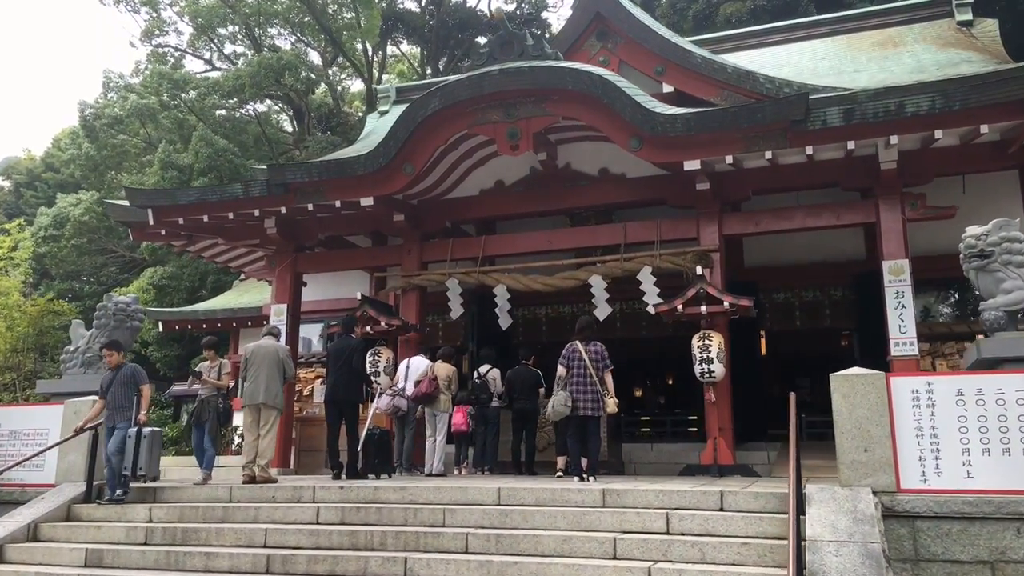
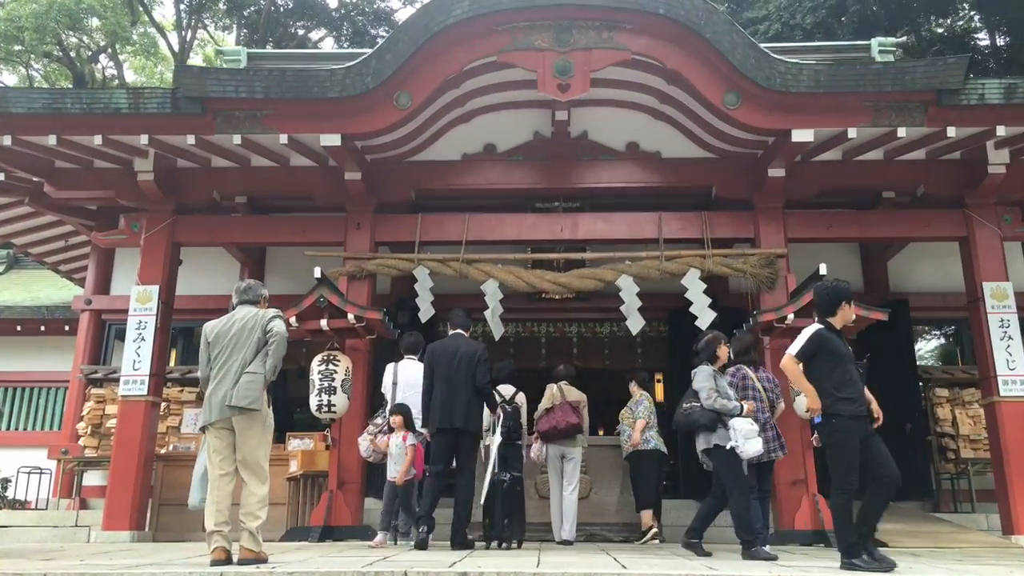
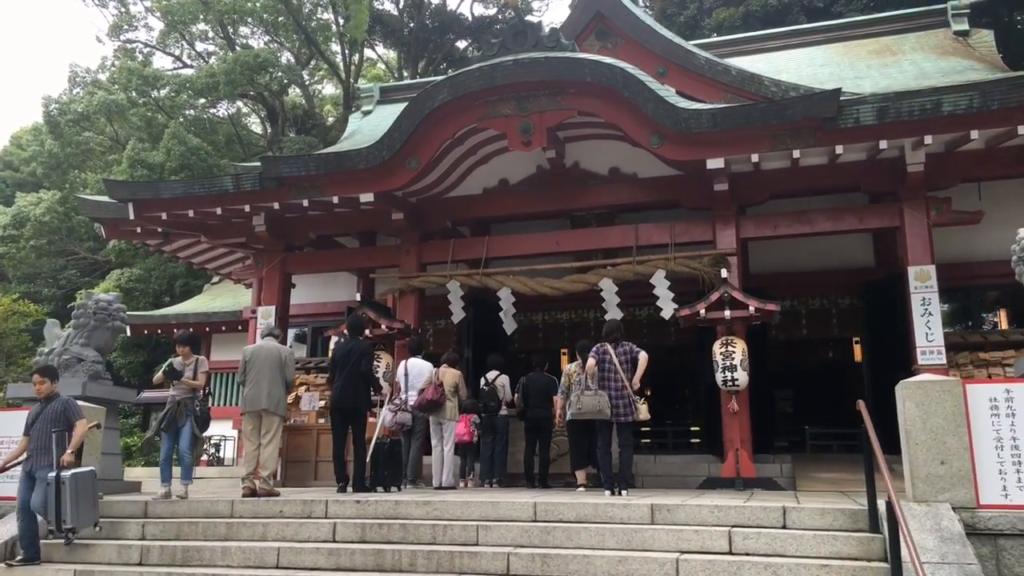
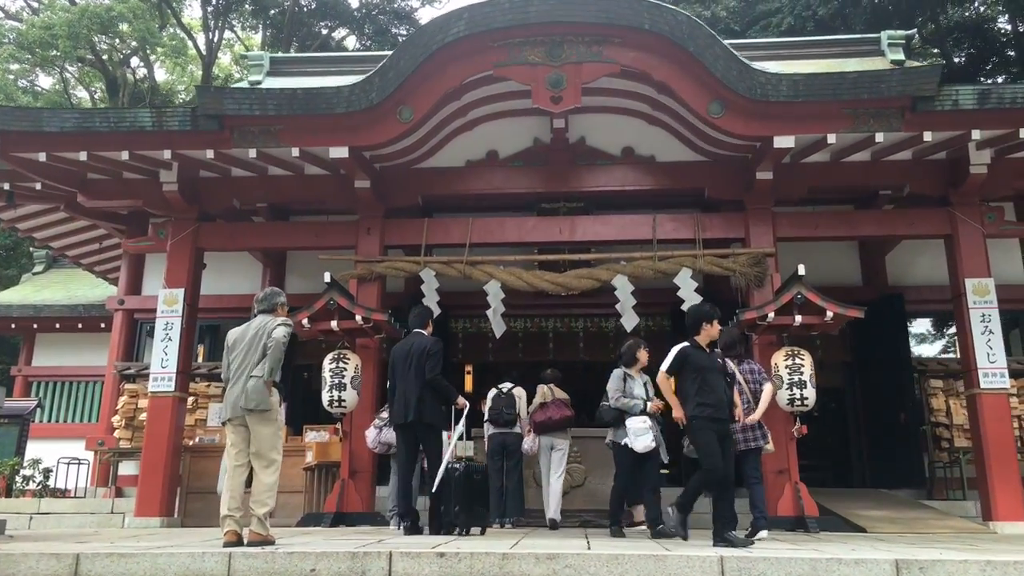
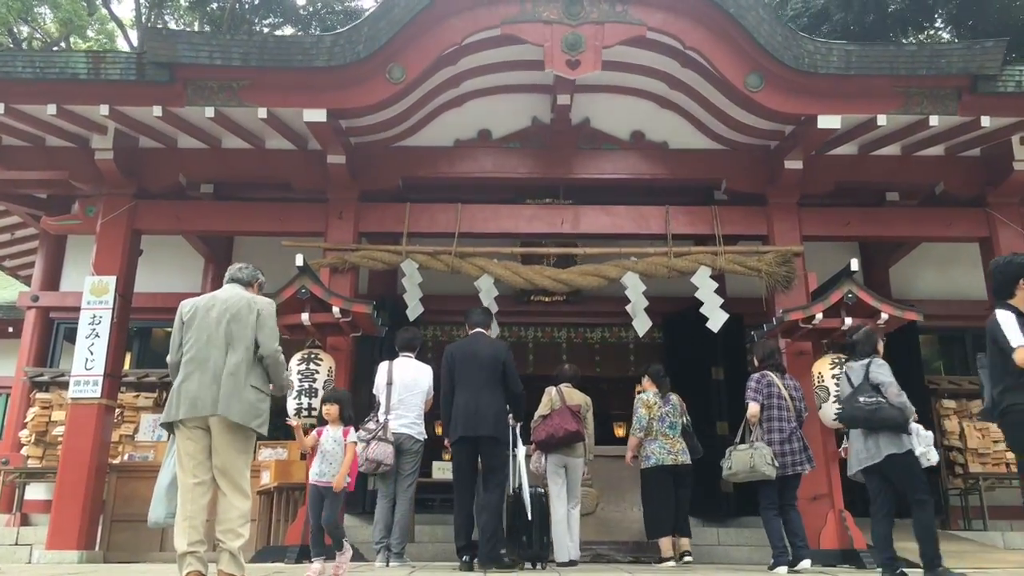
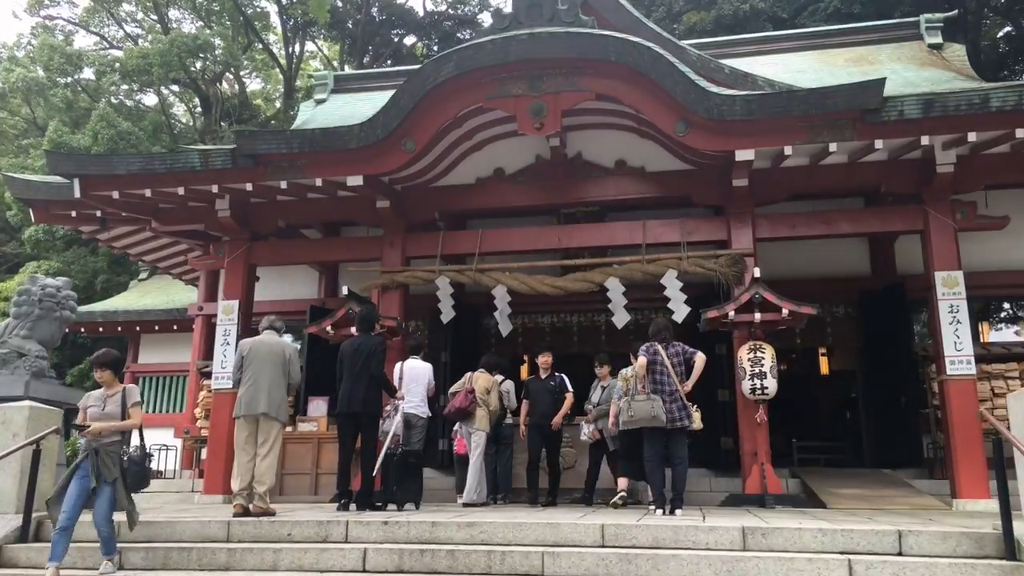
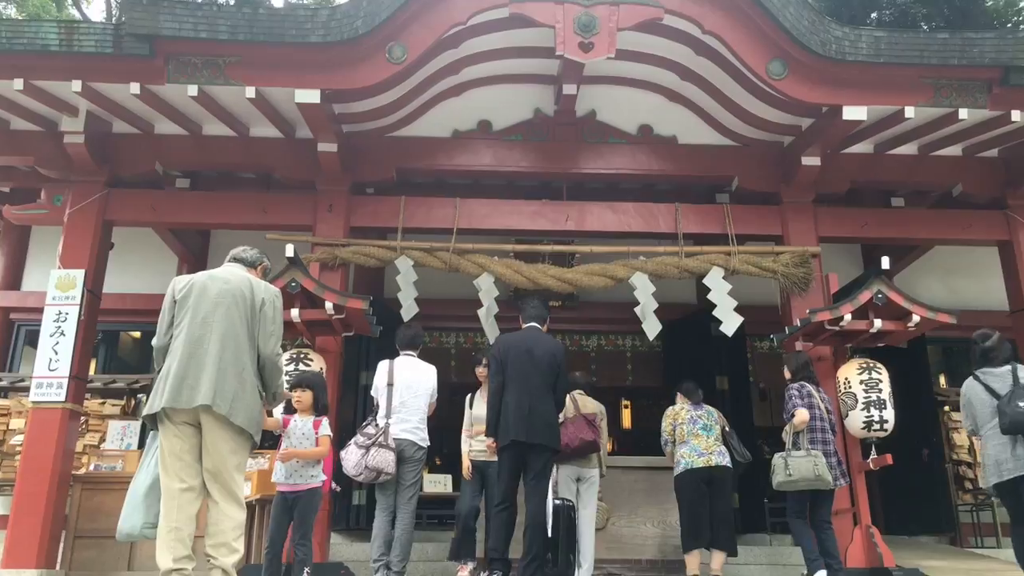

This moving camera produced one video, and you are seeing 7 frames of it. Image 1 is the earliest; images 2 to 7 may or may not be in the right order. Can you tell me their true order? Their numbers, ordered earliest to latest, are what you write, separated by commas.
3, 6, 4, 2, 5, 7
